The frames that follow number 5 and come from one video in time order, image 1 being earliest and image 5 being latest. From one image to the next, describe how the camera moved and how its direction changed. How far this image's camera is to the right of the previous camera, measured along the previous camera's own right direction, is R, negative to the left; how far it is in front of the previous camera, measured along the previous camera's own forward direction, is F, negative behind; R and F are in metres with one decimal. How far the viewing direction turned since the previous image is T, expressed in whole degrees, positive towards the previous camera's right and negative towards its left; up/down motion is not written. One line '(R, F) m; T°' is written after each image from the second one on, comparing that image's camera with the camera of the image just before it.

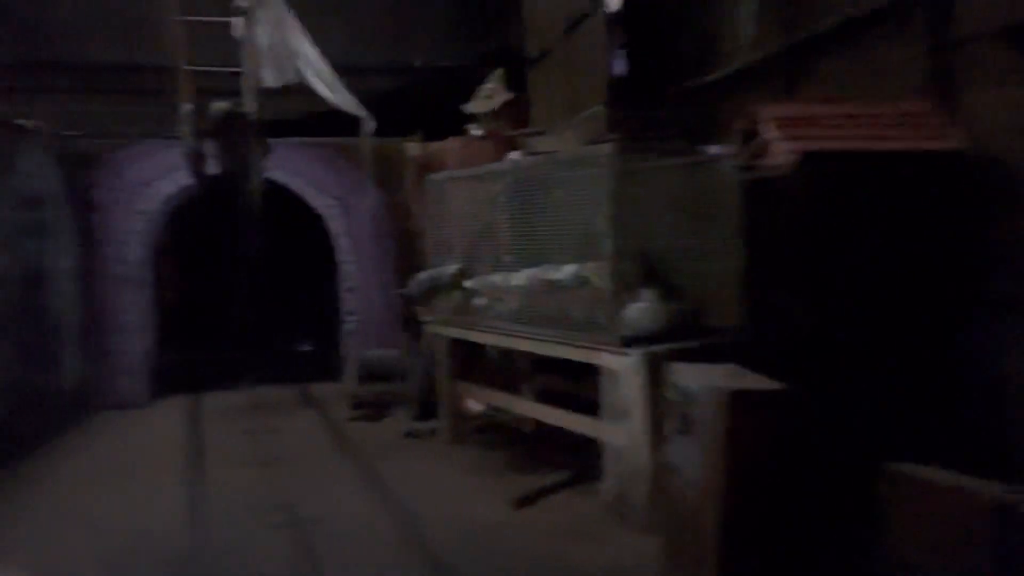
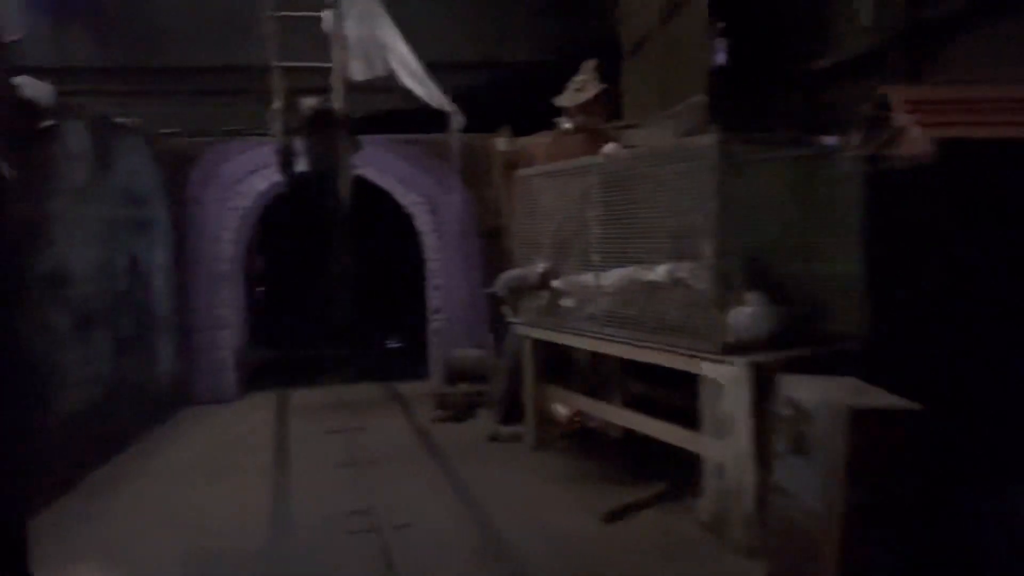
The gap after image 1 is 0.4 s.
(0.0, +0.3) m; -6°
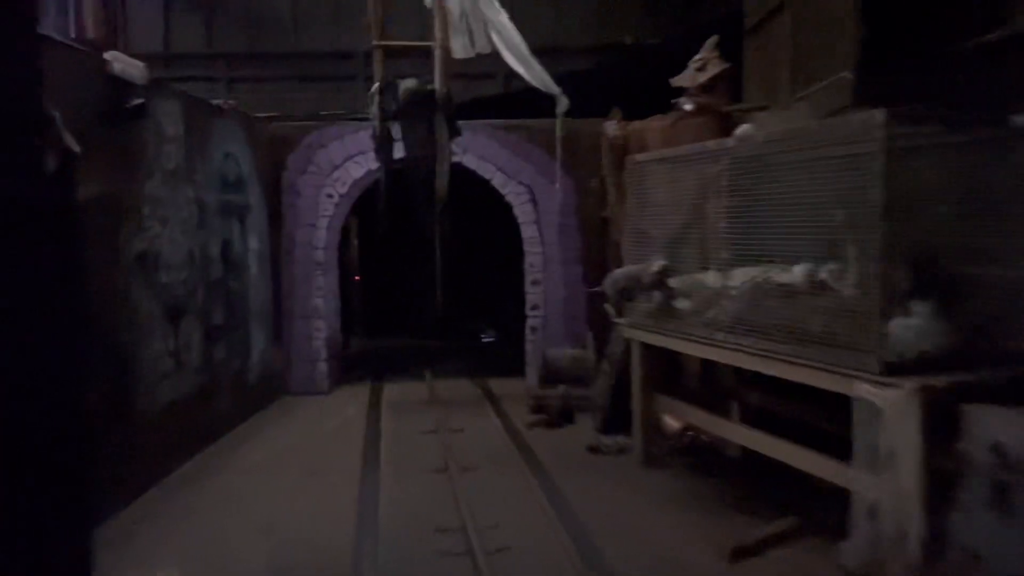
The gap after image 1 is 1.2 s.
(-0.1, +0.5) m; -7°
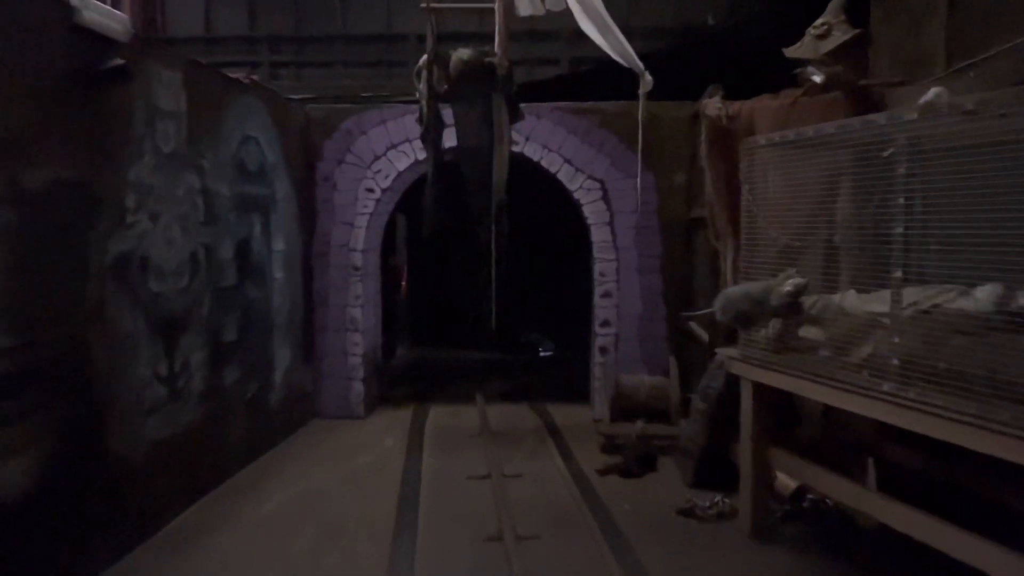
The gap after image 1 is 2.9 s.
(-0.1, +1.2) m; -4°
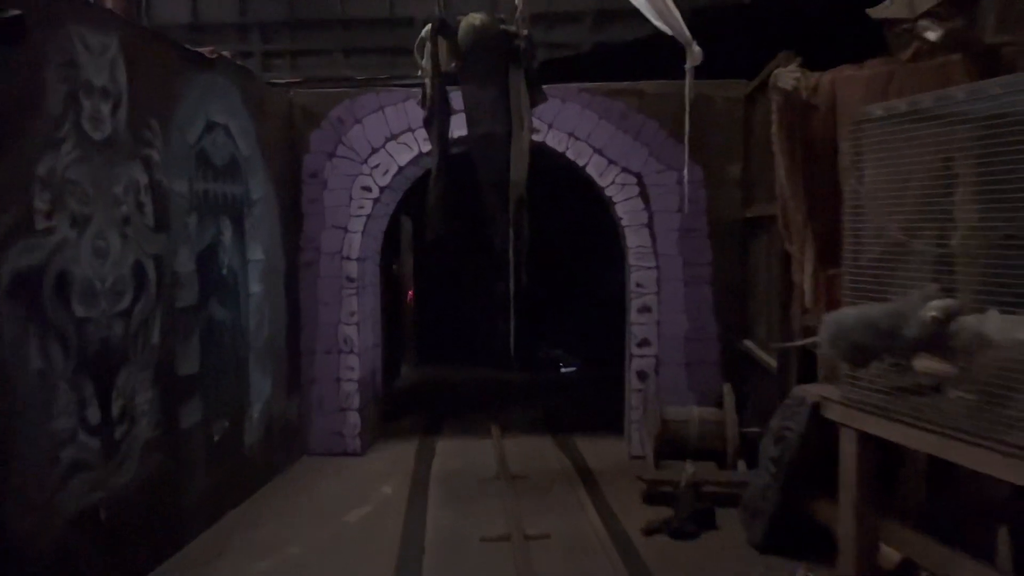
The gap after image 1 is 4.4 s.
(-0.1, +1.1) m; -1°
